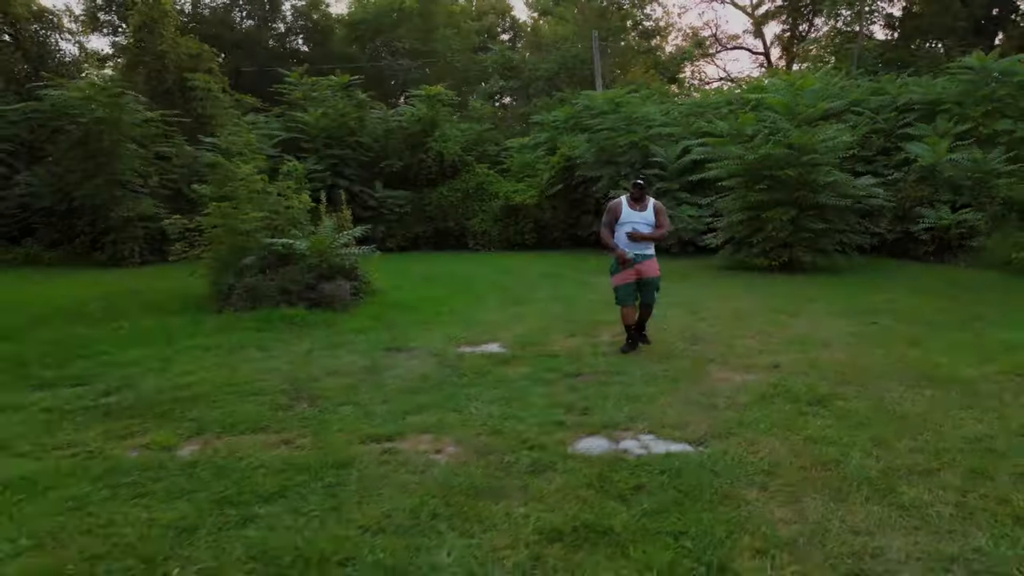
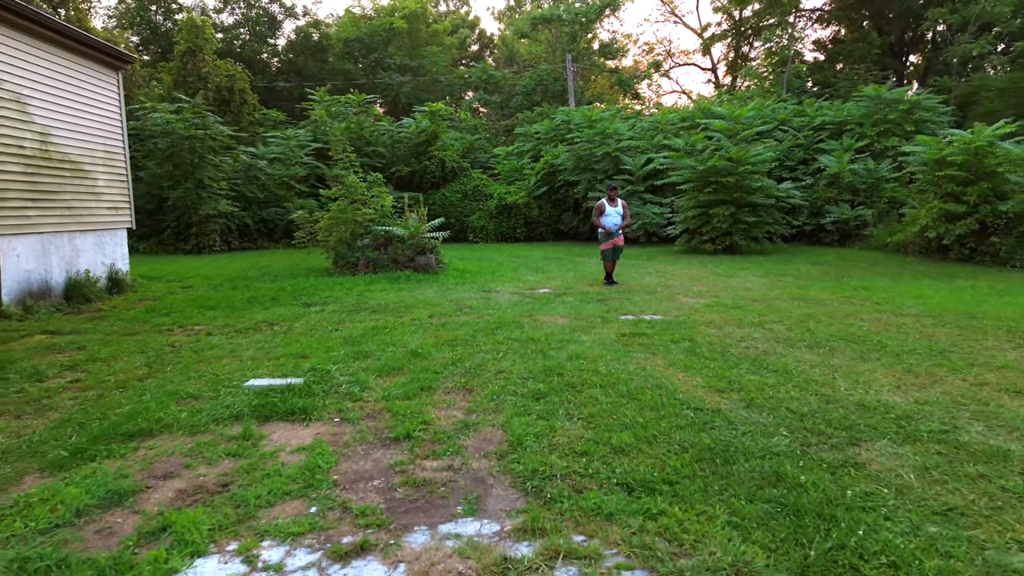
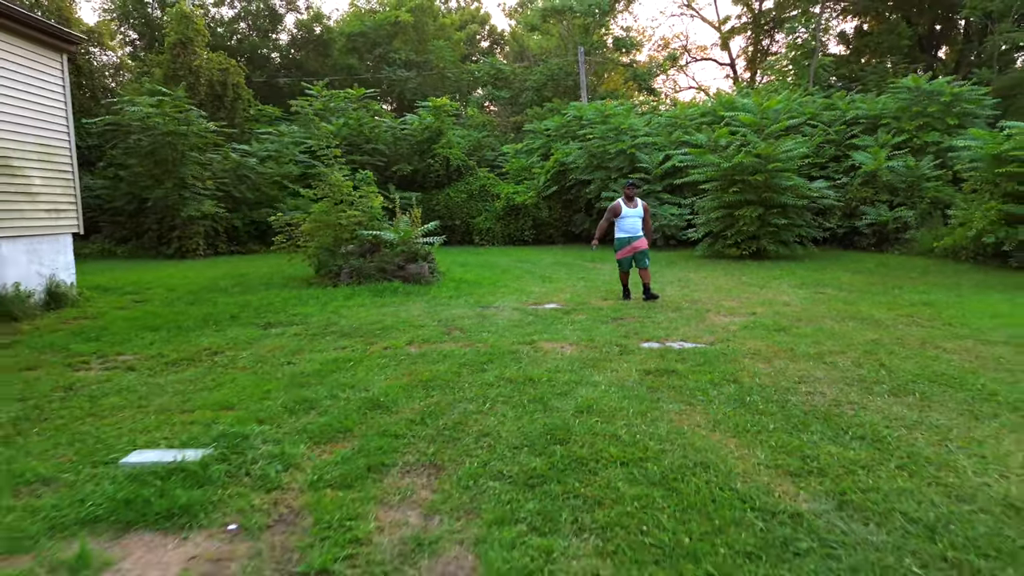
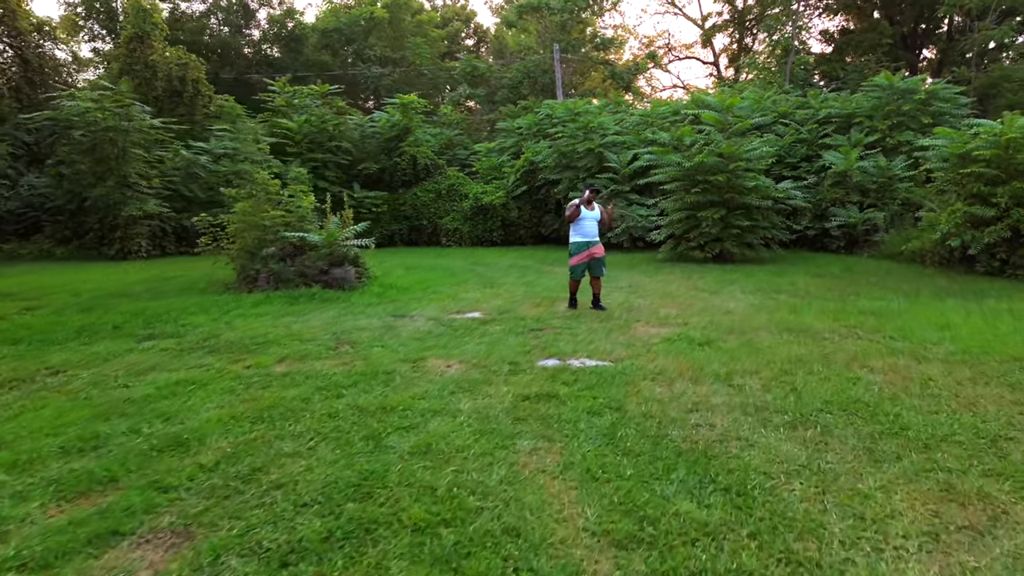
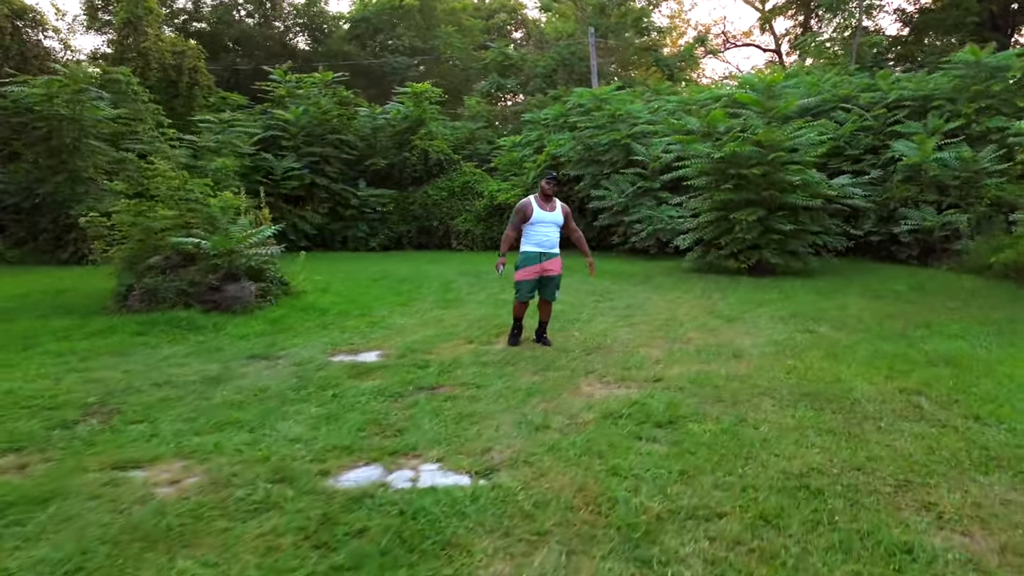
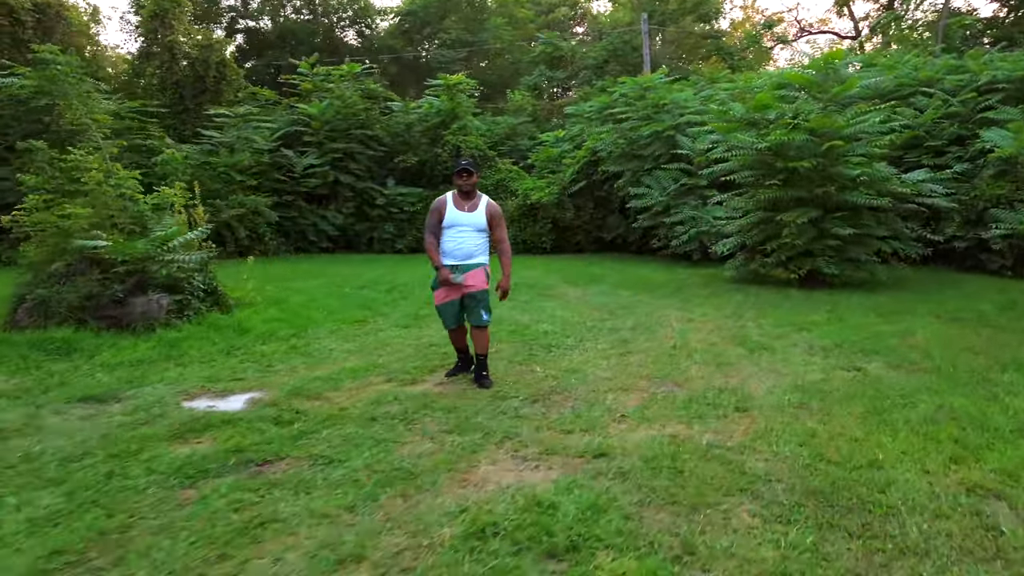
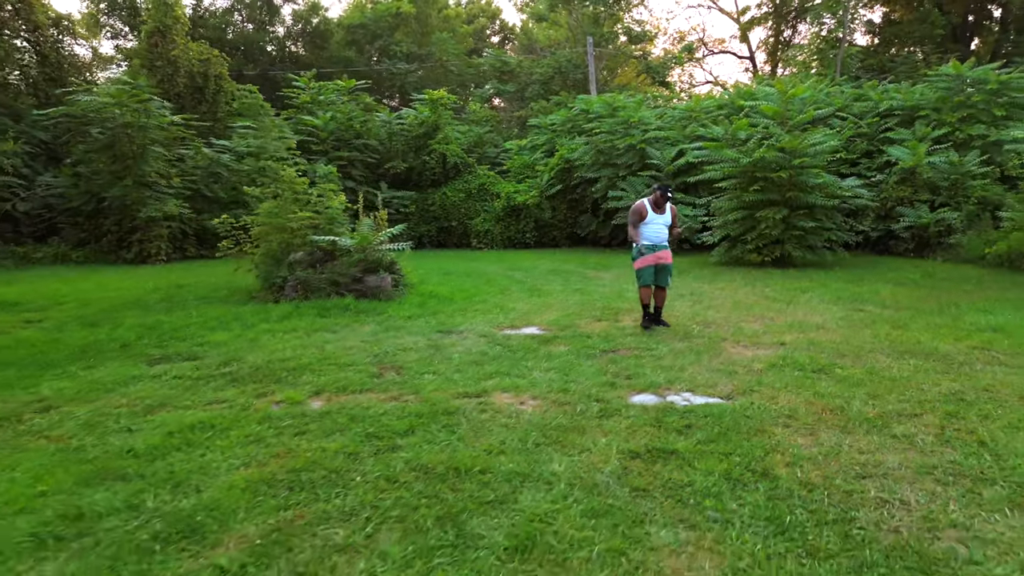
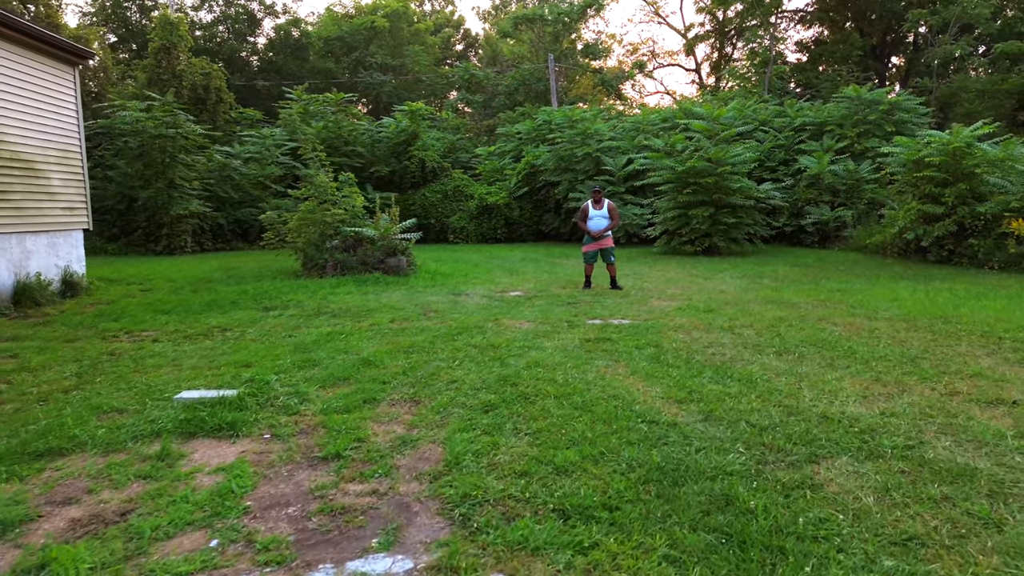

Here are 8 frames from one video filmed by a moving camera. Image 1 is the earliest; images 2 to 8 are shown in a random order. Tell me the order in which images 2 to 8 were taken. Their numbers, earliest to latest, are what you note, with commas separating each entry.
7, 3, 2, 8, 4, 5, 6
